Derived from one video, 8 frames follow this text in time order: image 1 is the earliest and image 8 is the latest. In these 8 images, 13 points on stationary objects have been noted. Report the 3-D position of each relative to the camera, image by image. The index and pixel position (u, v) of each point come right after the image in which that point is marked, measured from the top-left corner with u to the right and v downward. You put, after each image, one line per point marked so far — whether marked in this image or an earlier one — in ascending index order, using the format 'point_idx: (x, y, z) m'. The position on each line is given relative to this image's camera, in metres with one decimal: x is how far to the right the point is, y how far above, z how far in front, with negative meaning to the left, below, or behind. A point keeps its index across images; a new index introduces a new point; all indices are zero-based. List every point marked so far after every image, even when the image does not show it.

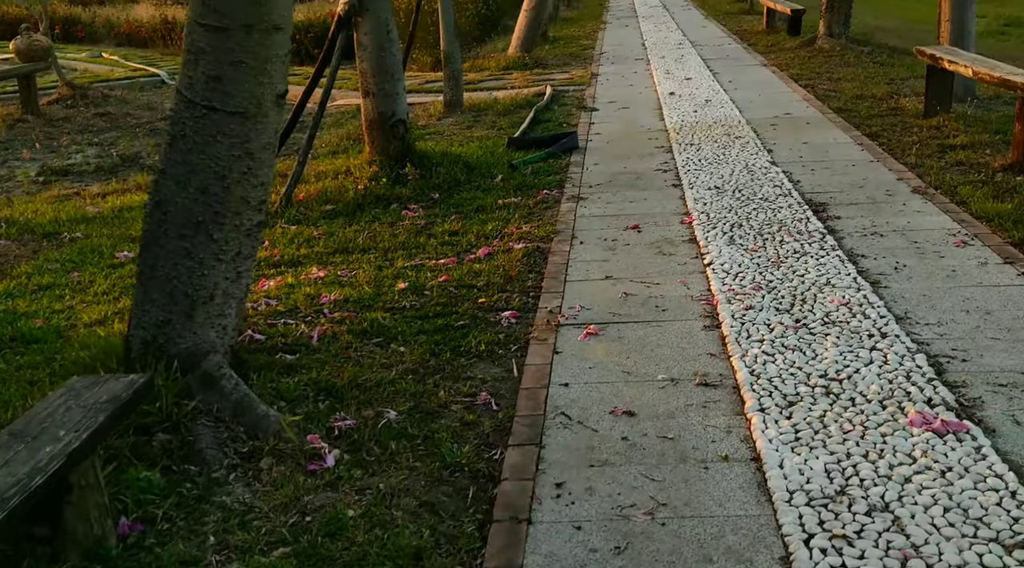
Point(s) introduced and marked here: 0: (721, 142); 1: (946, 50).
0: (+1.6, +1.1, +7.0) m
1: (+3.5, +1.9, +7.4) m
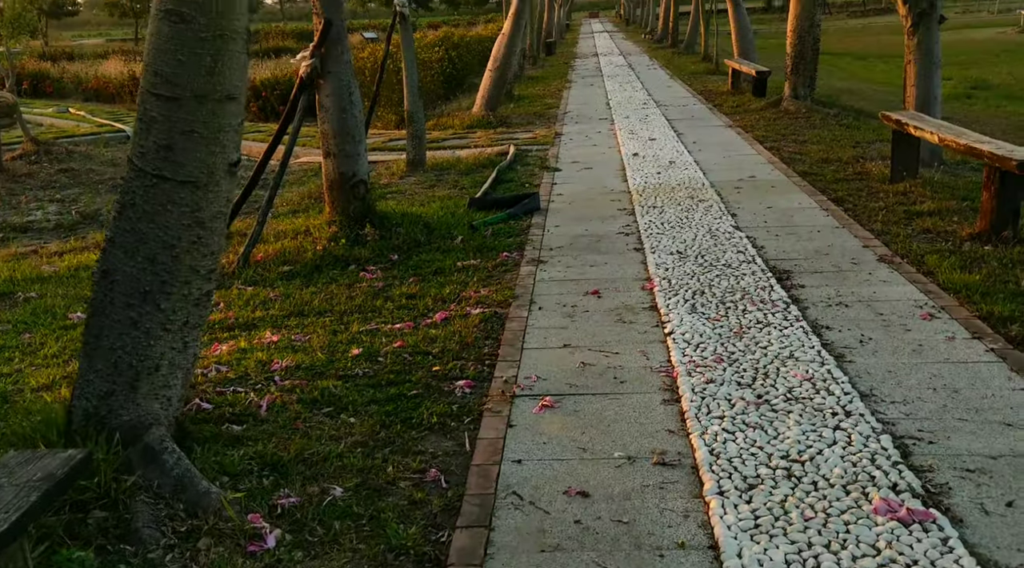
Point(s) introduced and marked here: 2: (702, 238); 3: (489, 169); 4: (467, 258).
0: (+1.3, +0.6, +7.0) m
1: (+3.2, +1.4, +7.5) m
2: (+1.2, +0.3, +6.1) m
3: (-0.2, +1.2, +9.3) m
4: (-0.3, +0.2, +6.0) m
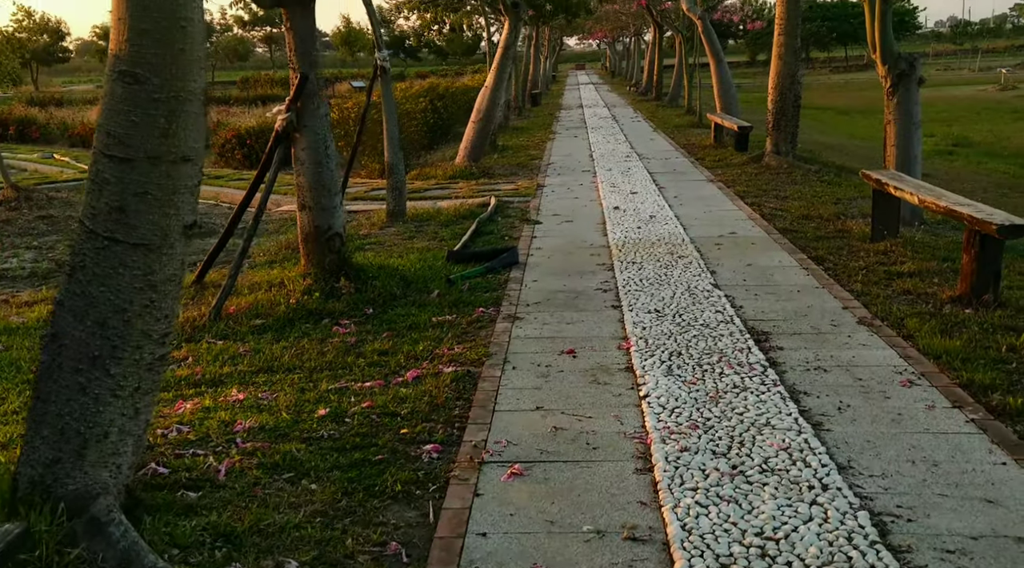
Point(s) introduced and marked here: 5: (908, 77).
0: (+1.1, +0.2, +6.9) m
1: (+3.1, +0.9, +7.5) m
2: (+1.1, -0.1, +6.0) m
3: (-0.4, +0.6, +9.2) m
4: (-0.4, -0.2, +6.0) m
5: (+3.4, +1.8, +8.1) m
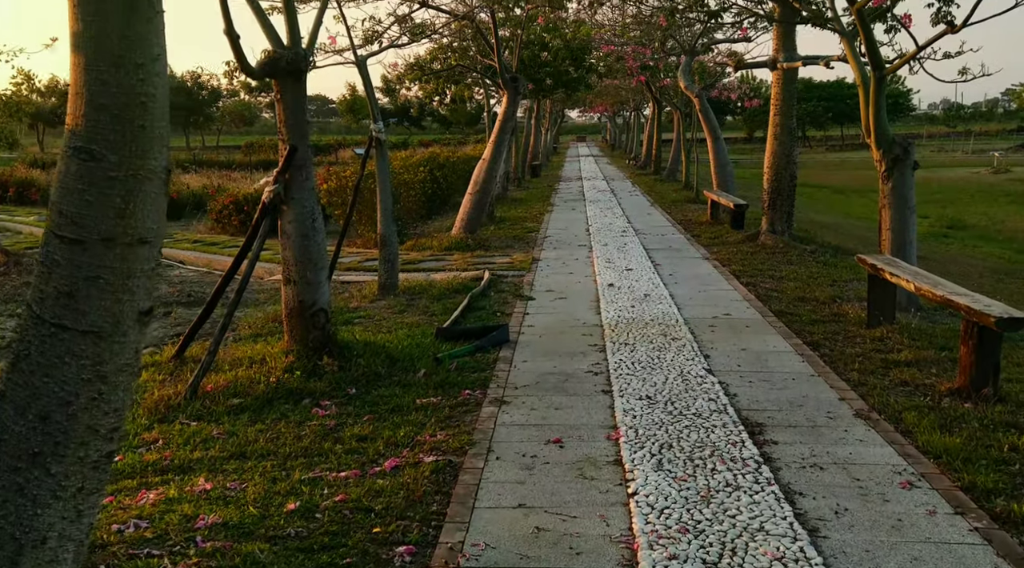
0: (+1.1, -0.4, +6.8) m
1: (+3.0, +0.2, +7.4) m
2: (+1.0, -0.6, +5.9) m
3: (-0.5, -0.1, +9.1) m
4: (-0.5, -0.7, +5.8) m
5: (+3.4, +1.1, +8.0) m
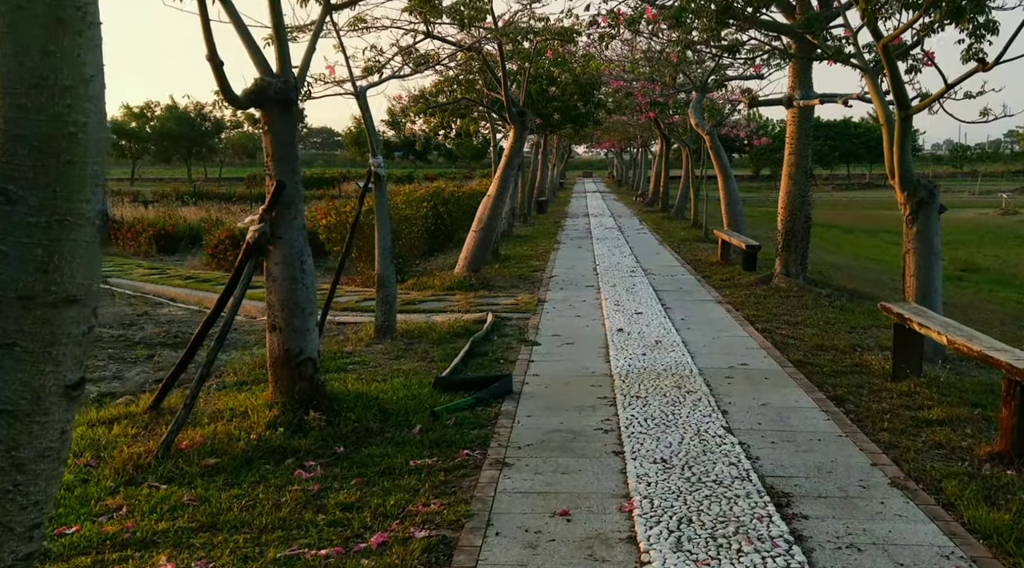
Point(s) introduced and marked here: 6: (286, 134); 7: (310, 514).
0: (+1.1, -0.8, +6.3) m
1: (+3.0, -0.2, +6.9) m
2: (+1.0, -0.9, +5.4) m
3: (-0.5, -0.5, +8.6) m
4: (-0.5, -1.0, +5.3) m
5: (+3.4, +0.7, +7.6) m
6: (-1.4, +0.9, +5.8) m
7: (-0.9, -1.1, +4.4) m
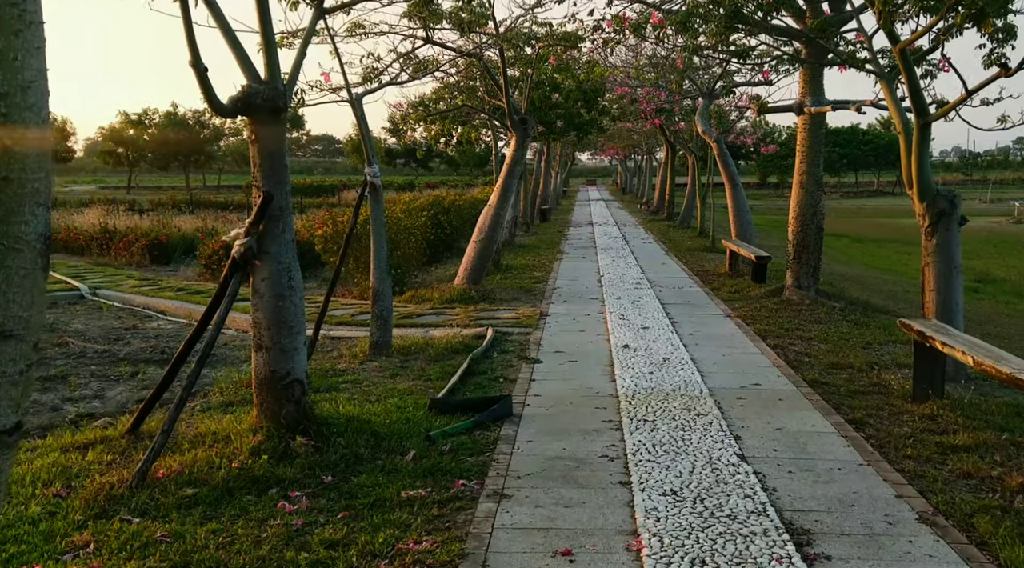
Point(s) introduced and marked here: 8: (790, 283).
0: (+1.1, -0.9, +6.0) m
1: (+3.0, -0.3, +6.6) m
2: (+1.0, -1.0, +5.0) m
3: (-0.5, -0.6, +8.3) m
4: (-0.5, -1.1, +5.0) m
5: (+3.4, +0.5, +7.3) m
6: (-1.4, +0.8, +5.5) m
7: (-1.0, -1.2, +4.0) m
8: (+3.3, 0.0, +11.1) m
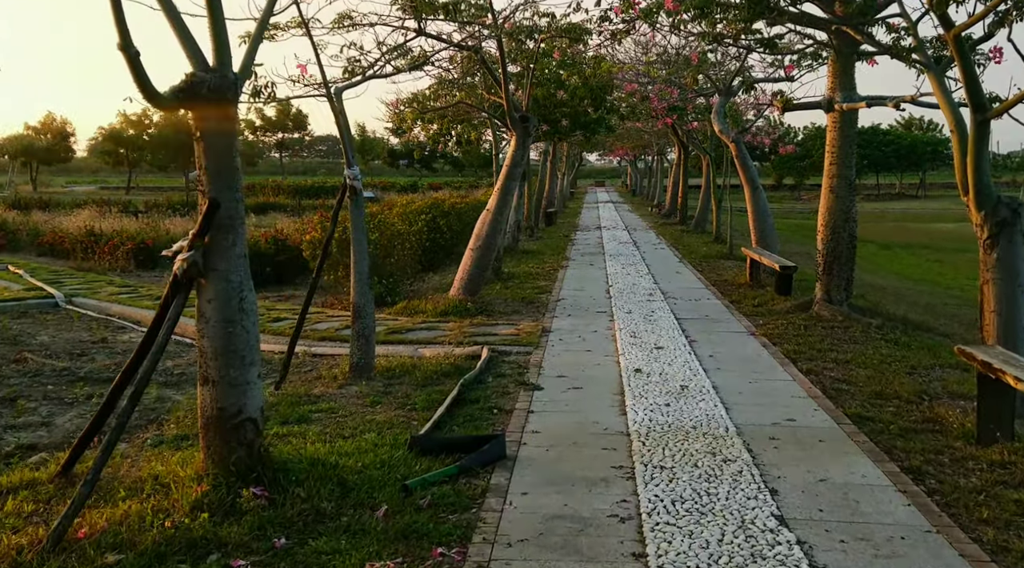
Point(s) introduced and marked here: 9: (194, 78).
0: (+1.0, -1.0, +5.0) m
1: (+3.0, -0.4, +5.6) m
2: (+1.0, -1.1, +4.1) m
3: (-0.5, -0.8, +7.4) m
4: (-0.6, -1.2, +4.1) m
5: (+3.4, +0.4, +6.3) m
6: (-1.4, +0.7, +4.6) m
7: (-1.0, -1.3, +3.1) m
8: (+3.4, -0.1, +10.2) m
9: (-1.5, +1.0, +4.4) m
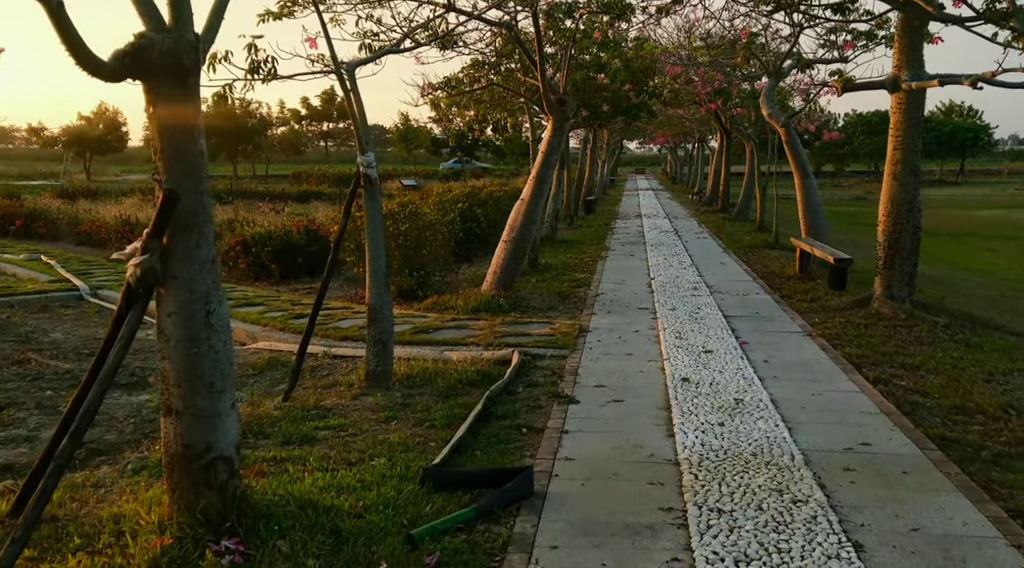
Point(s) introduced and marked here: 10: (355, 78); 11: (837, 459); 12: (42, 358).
0: (+1.2, -1.0, +4.2) m
1: (+3.1, -0.5, +4.7) m
2: (+1.1, -1.2, +3.3) m
3: (-0.2, -0.8, +6.6) m
4: (-0.5, -1.2, +3.3) m
5: (+3.6, +0.4, +5.4) m
6: (-1.3, +0.7, +3.8) m
7: (-1.0, -1.3, +2.4) m
8: (+3.7, -0.1, +9.2) m
9: (-1.4, +1.0, +3.7) m
10: (-1.2, +1.5, +6.8) m
11: (+1.7, -0.9, +4.9) m
12: (-4.3, -0.7, +8.5) m
